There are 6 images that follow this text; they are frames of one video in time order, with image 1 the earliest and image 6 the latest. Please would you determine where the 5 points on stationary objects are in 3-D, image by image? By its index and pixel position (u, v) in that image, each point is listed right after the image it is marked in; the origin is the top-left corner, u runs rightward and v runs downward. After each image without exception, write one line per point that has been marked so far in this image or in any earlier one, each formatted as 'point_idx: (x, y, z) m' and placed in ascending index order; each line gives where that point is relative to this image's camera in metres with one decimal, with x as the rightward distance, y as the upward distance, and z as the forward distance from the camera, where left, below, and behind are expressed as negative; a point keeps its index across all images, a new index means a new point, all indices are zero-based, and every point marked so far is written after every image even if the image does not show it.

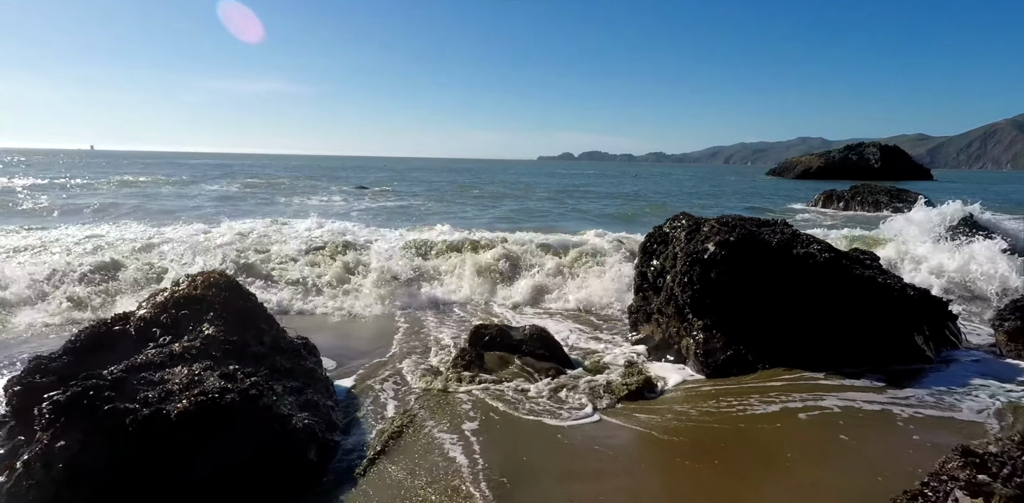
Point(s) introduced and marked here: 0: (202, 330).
0: (-3.0, -0.7, +5.8) m
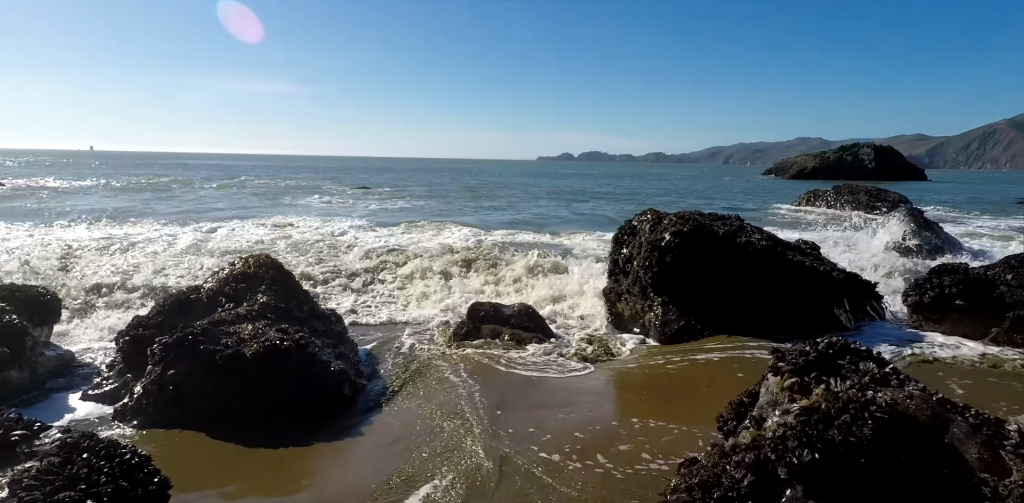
0: (-3.1, -0.6, +7.4) m
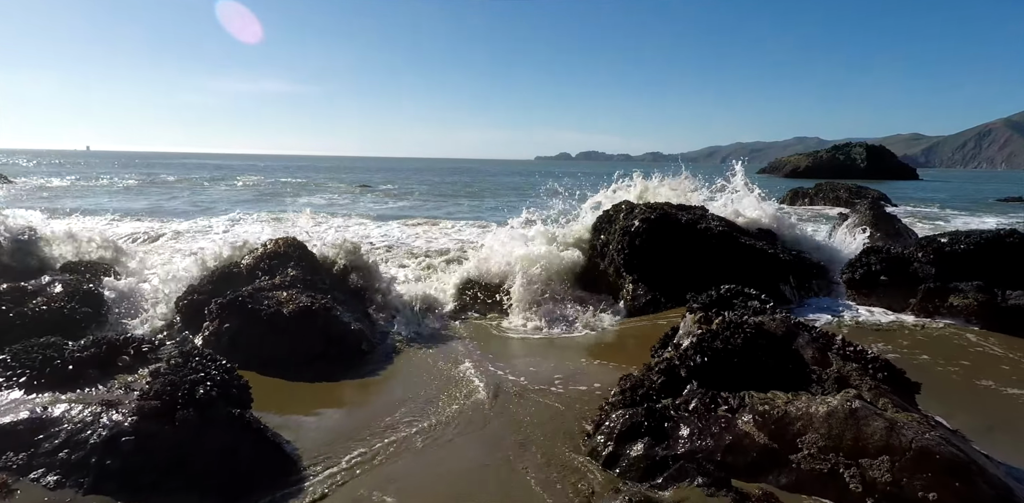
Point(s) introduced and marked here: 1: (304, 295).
0: (-3.3, -0.3, +8.8) m
1: (-2.8, -0.6, +8.2) m
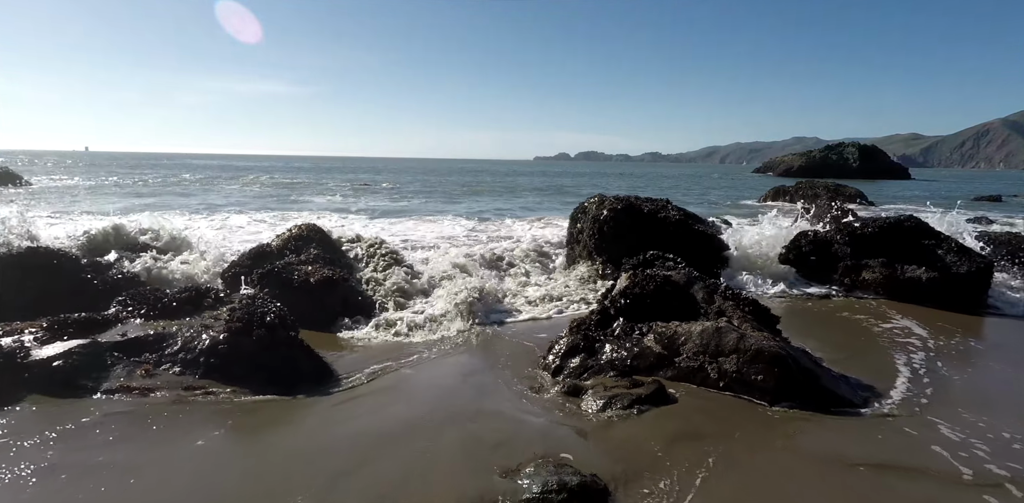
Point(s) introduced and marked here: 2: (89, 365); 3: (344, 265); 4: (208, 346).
0: (-3.6, 0.0, +10.6) m
1: (-3.1, -0.3, +10.0) m
2: (-3.7, -1.0, +5.2) m
3: (-3.0, -0.2, +10.9) m
4: (-2.9, -0.9, +5.7) m
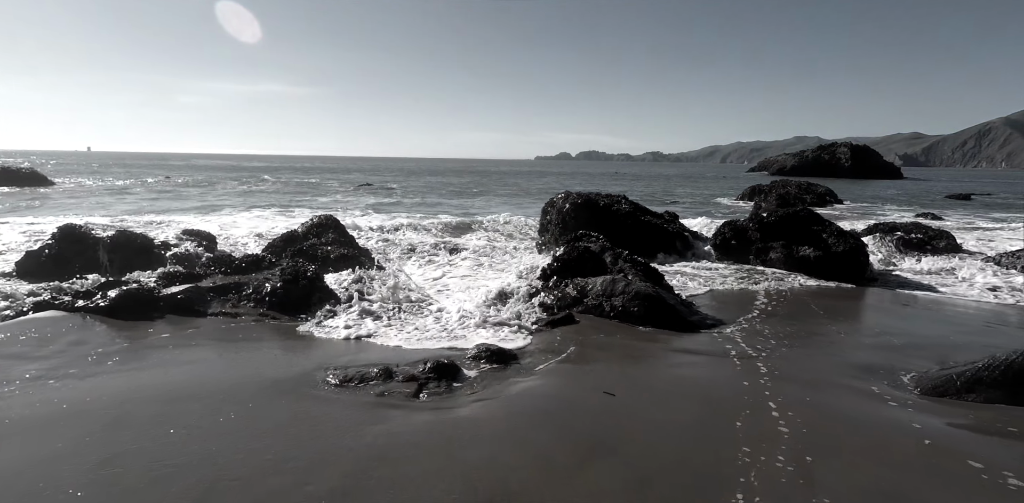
0: (-4.1, +0.4, +13.4) m
1: (-3.6, +0.1, +12.8) m
2: (-4.2, -0.6, +8.0) m
3: (-3.6, +0.1, +13.7) m
4: (-3.4, -0.5, +8.5) m
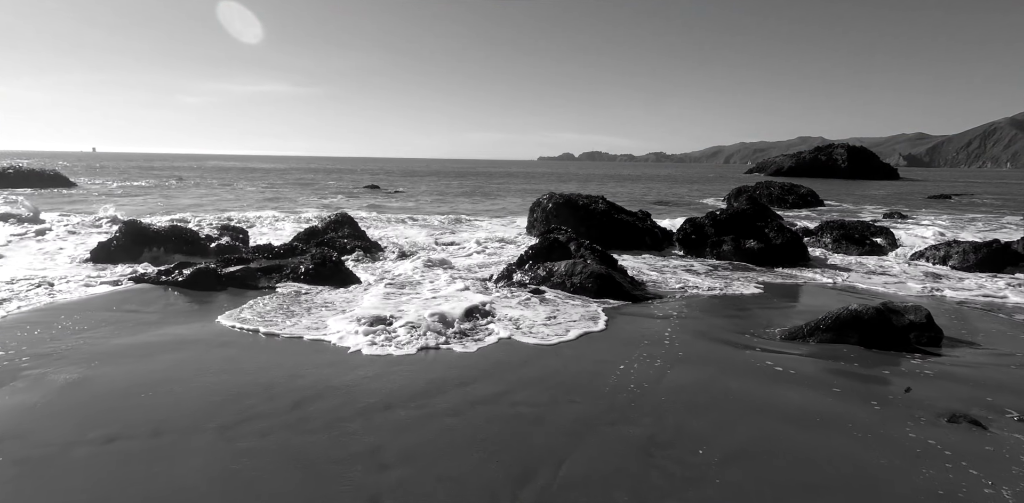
0: (-4.4, +0.6, +15.8) m
1: (-3.9, +0.3, +15.1) m
2: (-4.5, -0.4, +10.4) m
3: (-3.9, +0.3, +16.0) m
4: (-3.7, -0.3, +10.8) m
